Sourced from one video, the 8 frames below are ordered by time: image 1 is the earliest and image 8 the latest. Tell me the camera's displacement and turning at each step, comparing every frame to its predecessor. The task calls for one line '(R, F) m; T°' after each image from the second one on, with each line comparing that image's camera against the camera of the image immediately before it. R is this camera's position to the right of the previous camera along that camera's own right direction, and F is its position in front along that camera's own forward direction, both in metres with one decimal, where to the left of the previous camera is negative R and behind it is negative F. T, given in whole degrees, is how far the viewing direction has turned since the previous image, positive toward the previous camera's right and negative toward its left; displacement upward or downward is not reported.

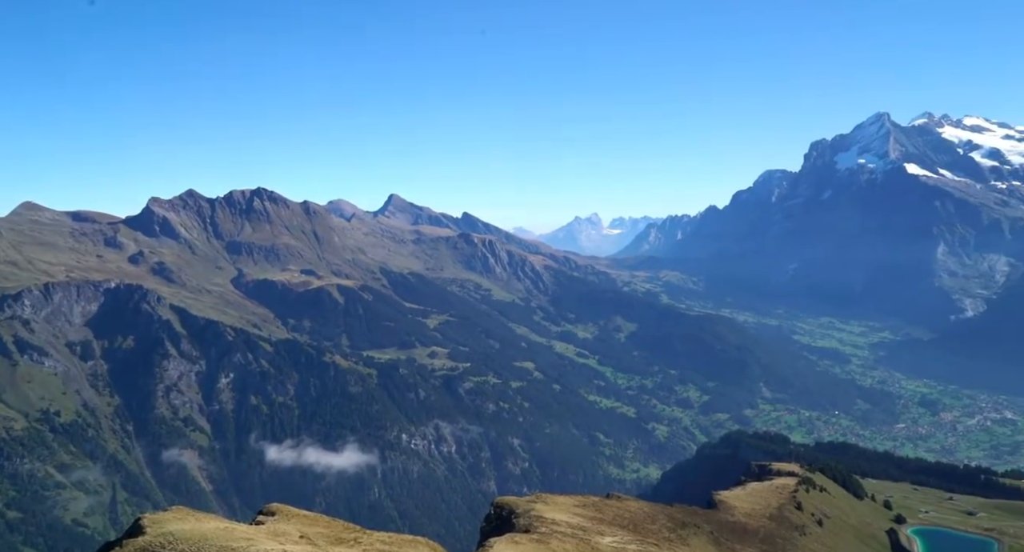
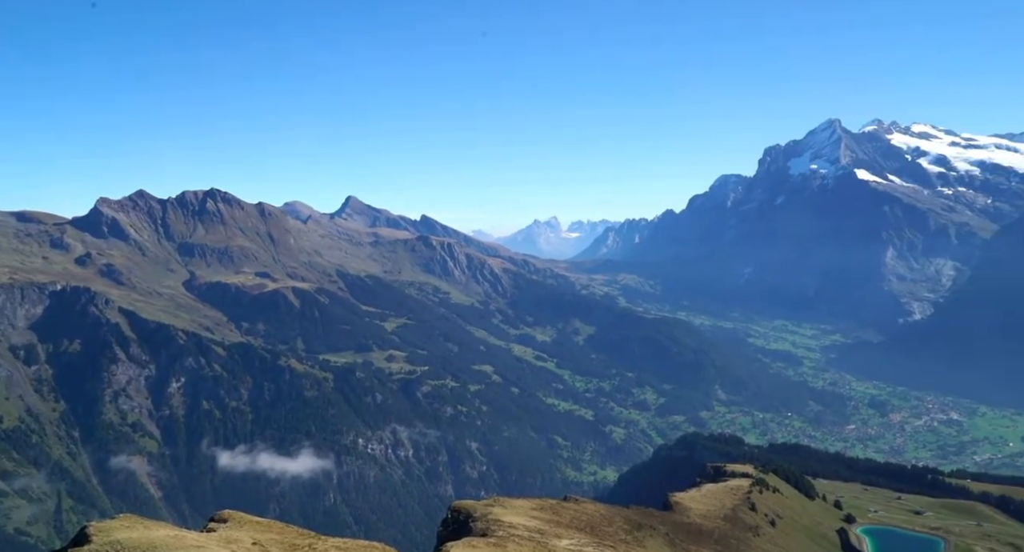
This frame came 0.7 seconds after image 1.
(+1.9, -1.5) m; +2°
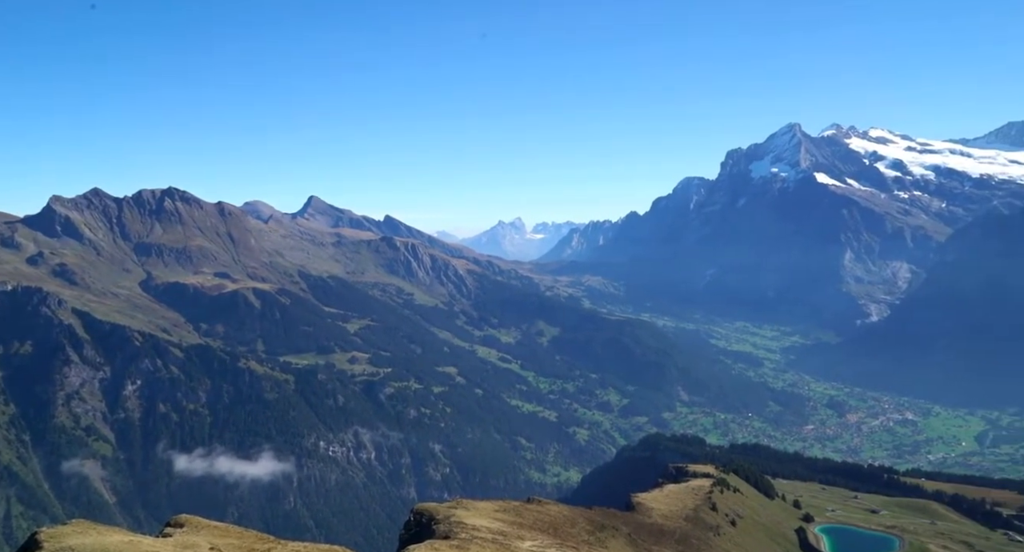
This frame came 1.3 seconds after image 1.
(+2.2, -0.4) m; +2°
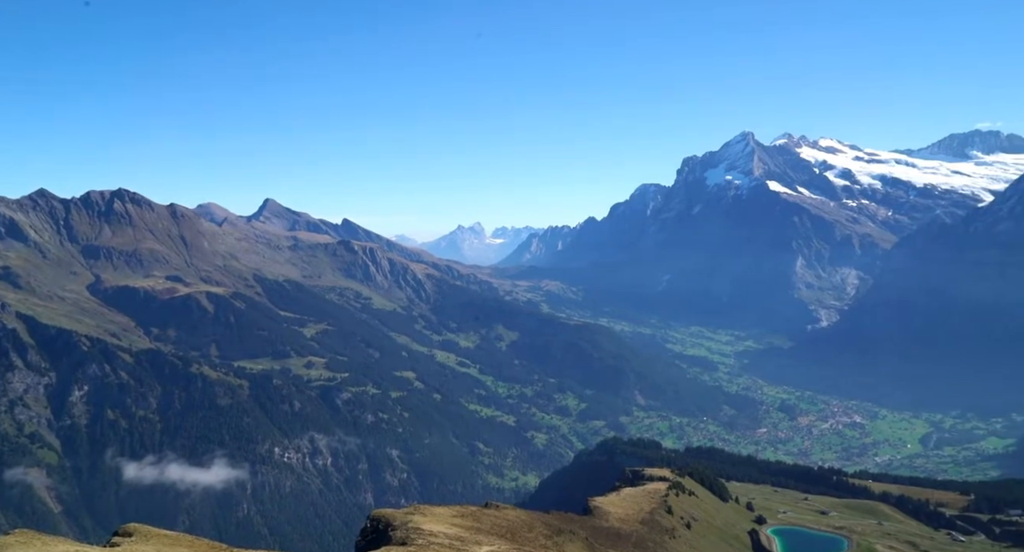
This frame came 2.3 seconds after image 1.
(+1.4, -5.0) m; +2°
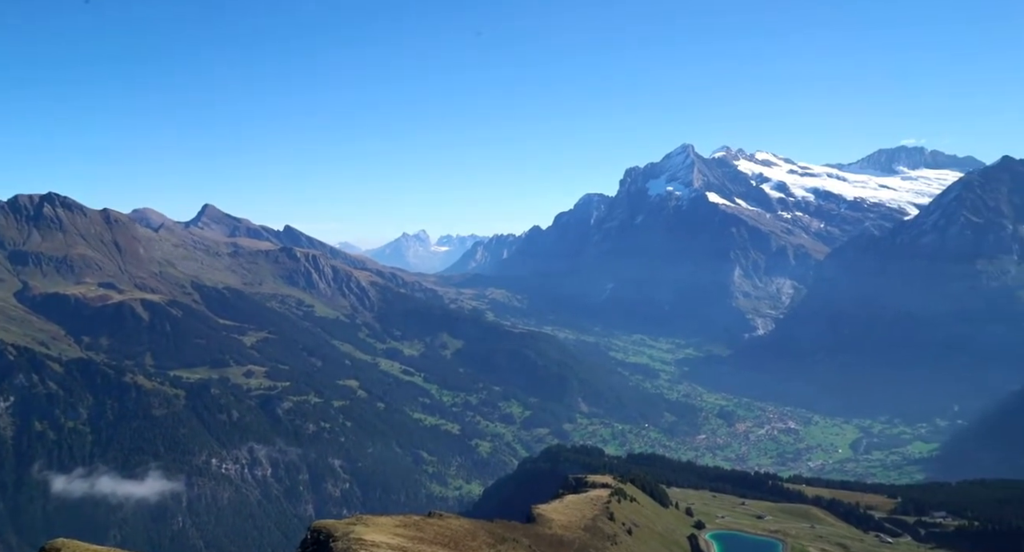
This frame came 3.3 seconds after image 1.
(+1.2, -6.3) m; +3°
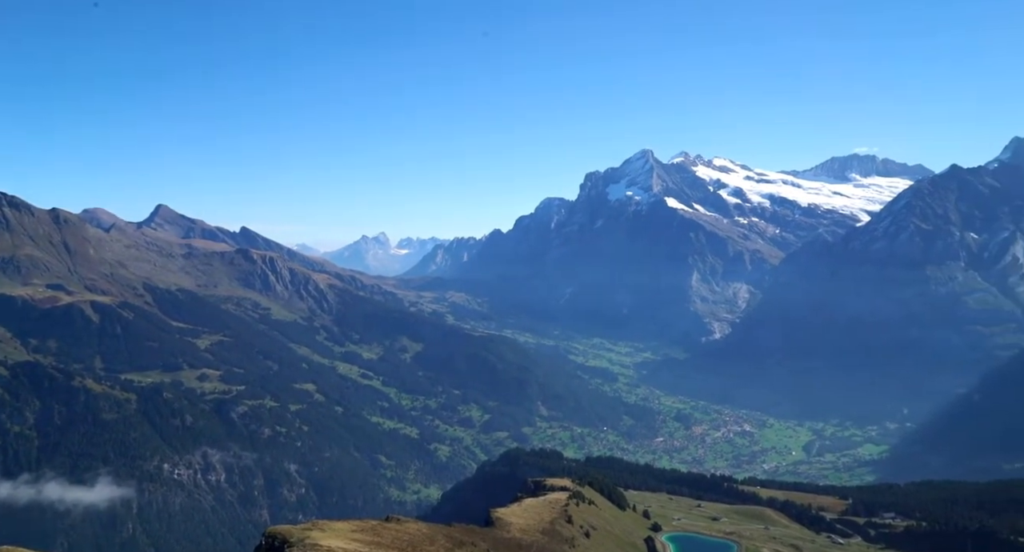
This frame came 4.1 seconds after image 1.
(+1.8, -1.0) m; +2°
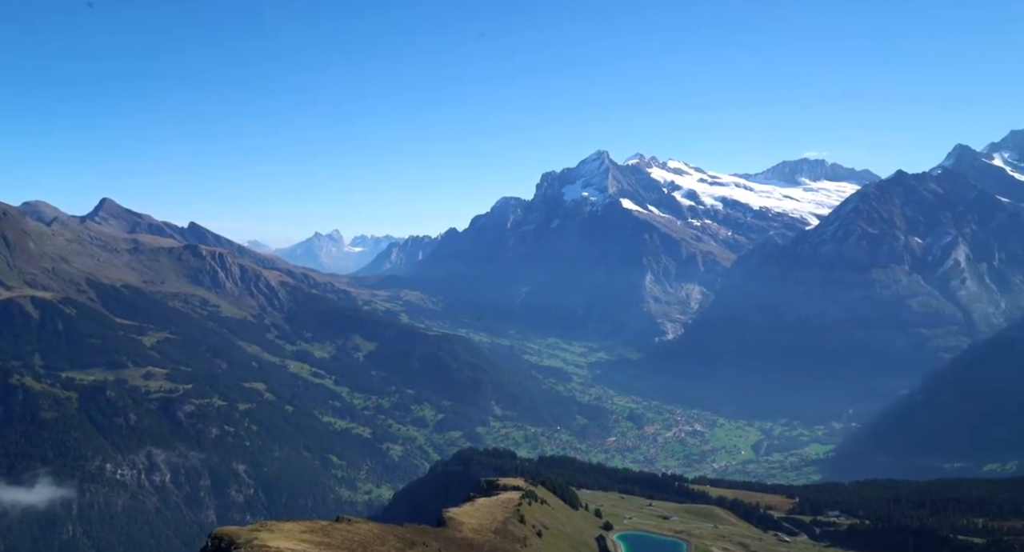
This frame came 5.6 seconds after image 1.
(+2.1, +0.7) m; +2°
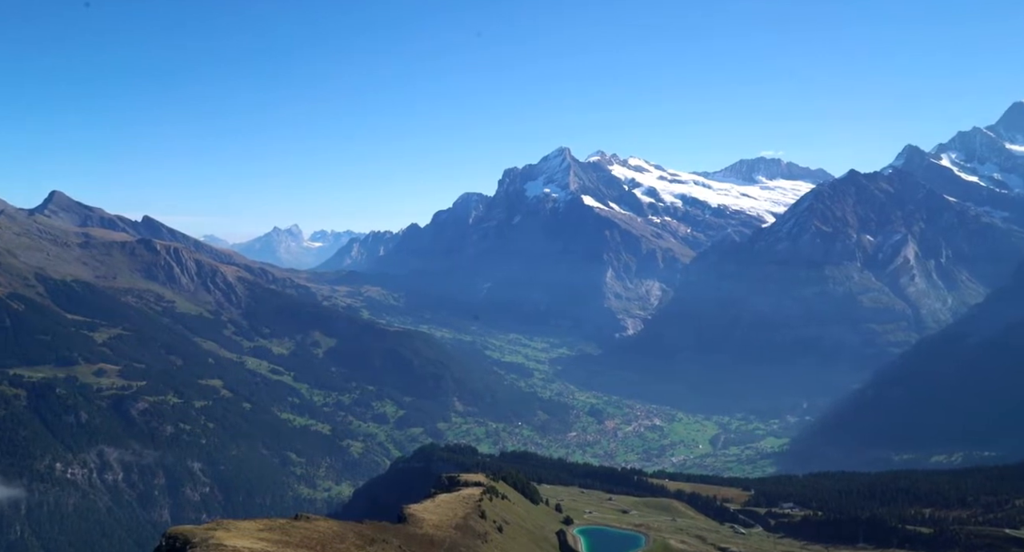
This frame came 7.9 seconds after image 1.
(+1.3, -1.6) m; +2°
